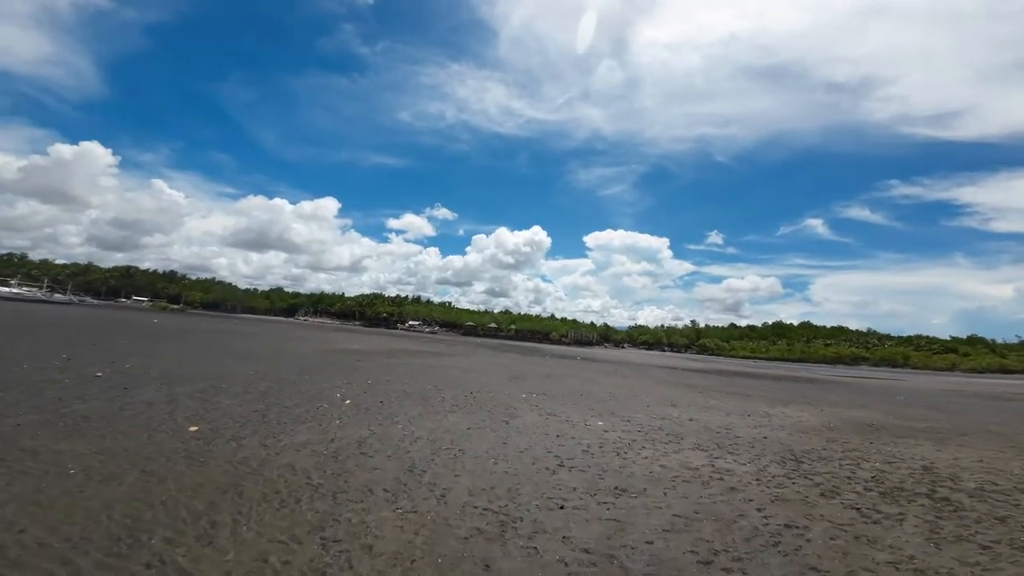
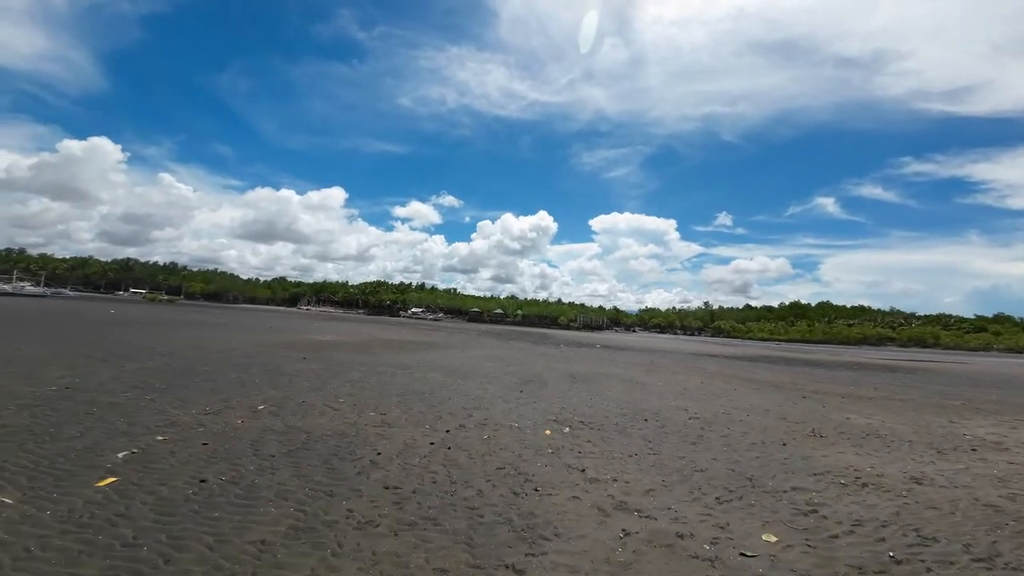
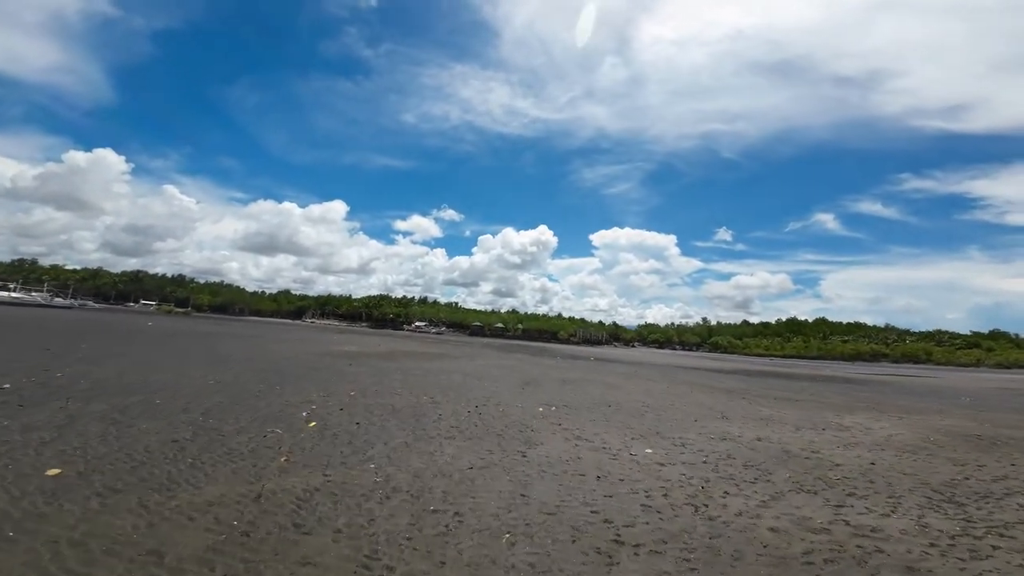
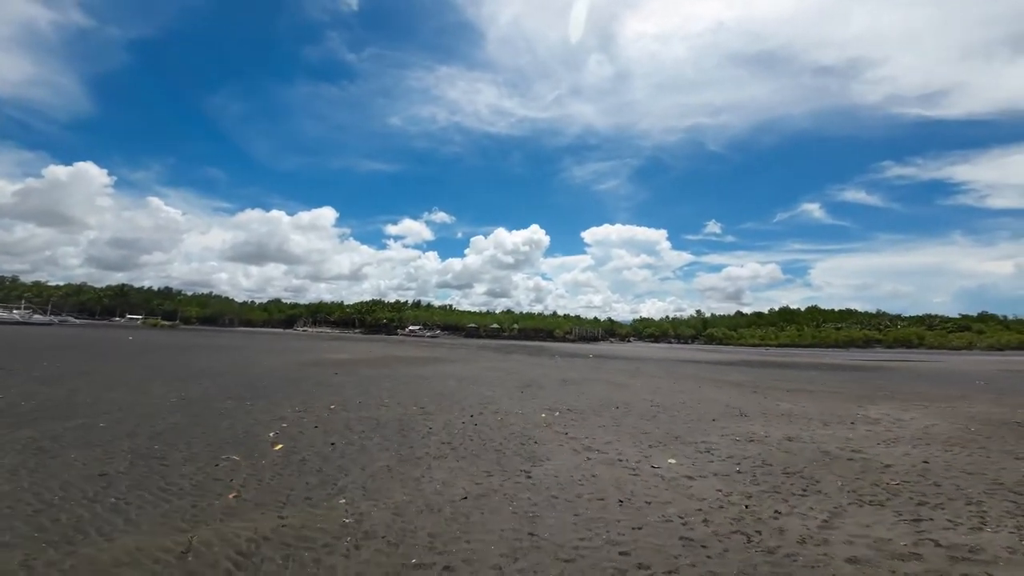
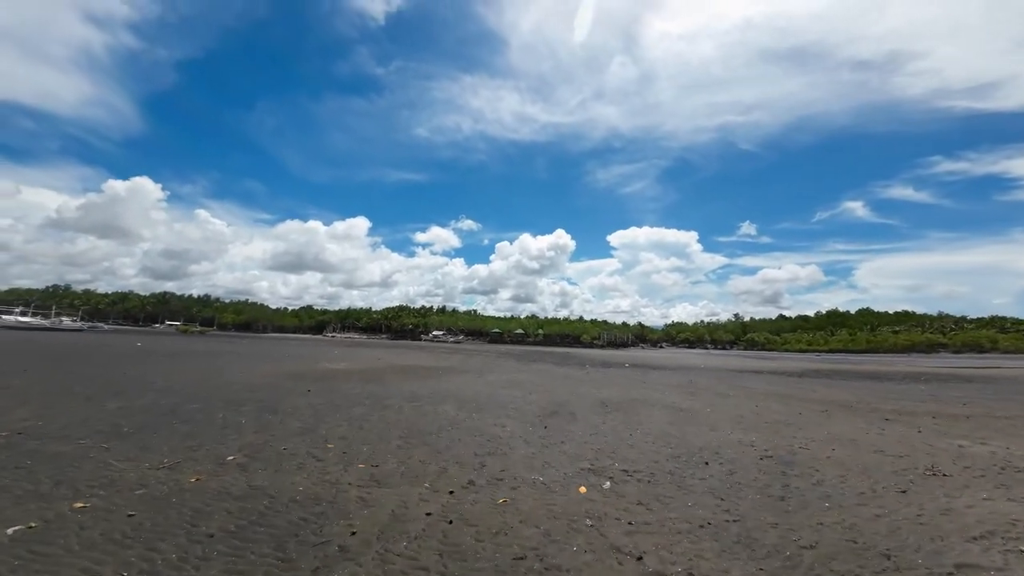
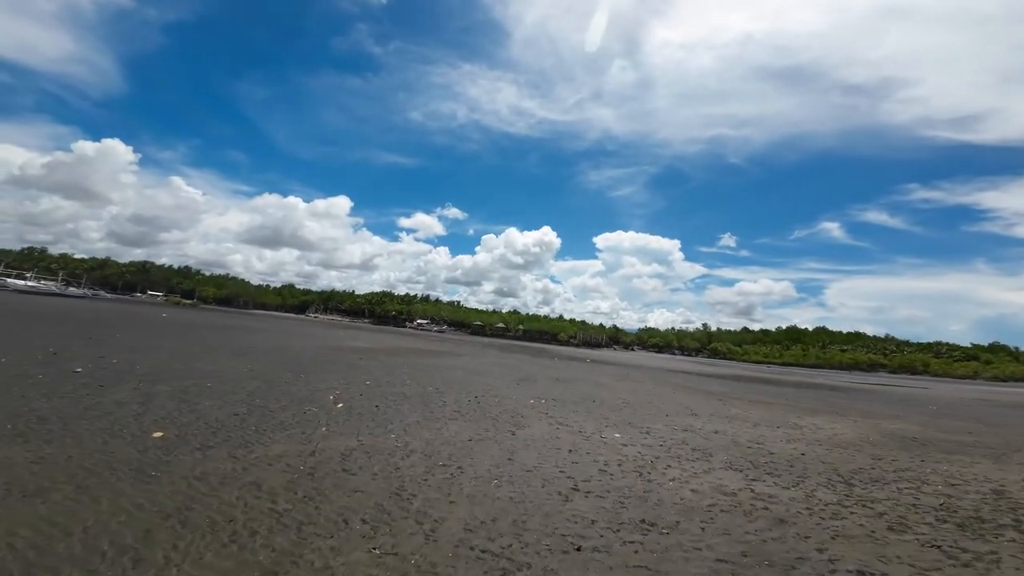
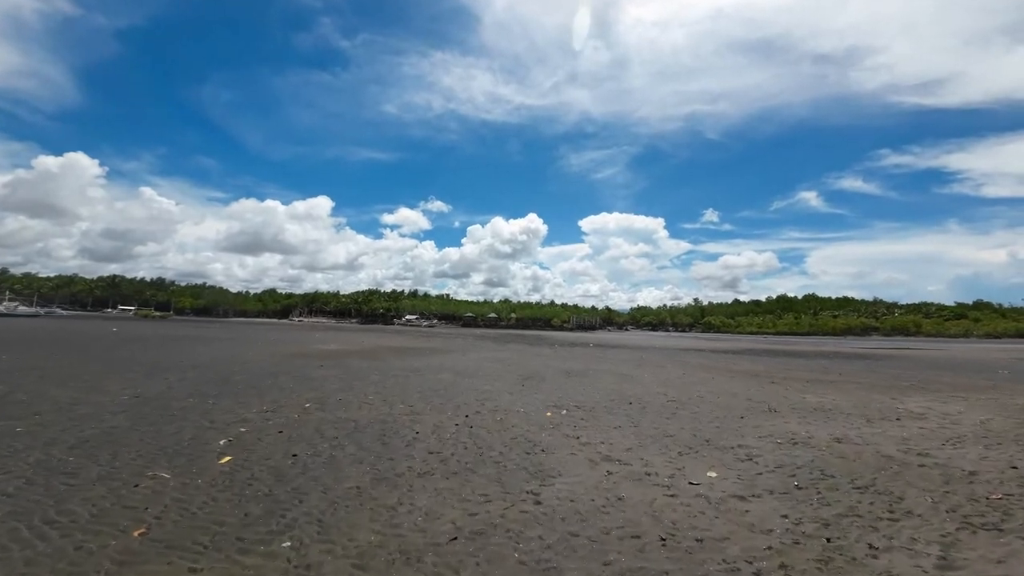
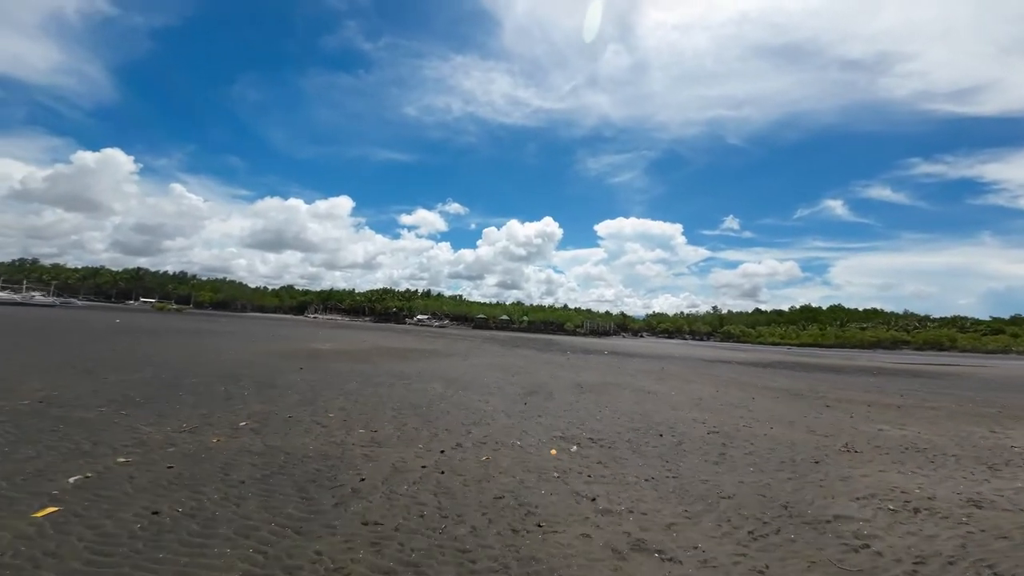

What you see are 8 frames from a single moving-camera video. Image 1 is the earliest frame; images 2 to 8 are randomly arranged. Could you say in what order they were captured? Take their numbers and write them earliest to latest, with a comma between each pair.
6, 3, 4, 7, 2, 8, 5
